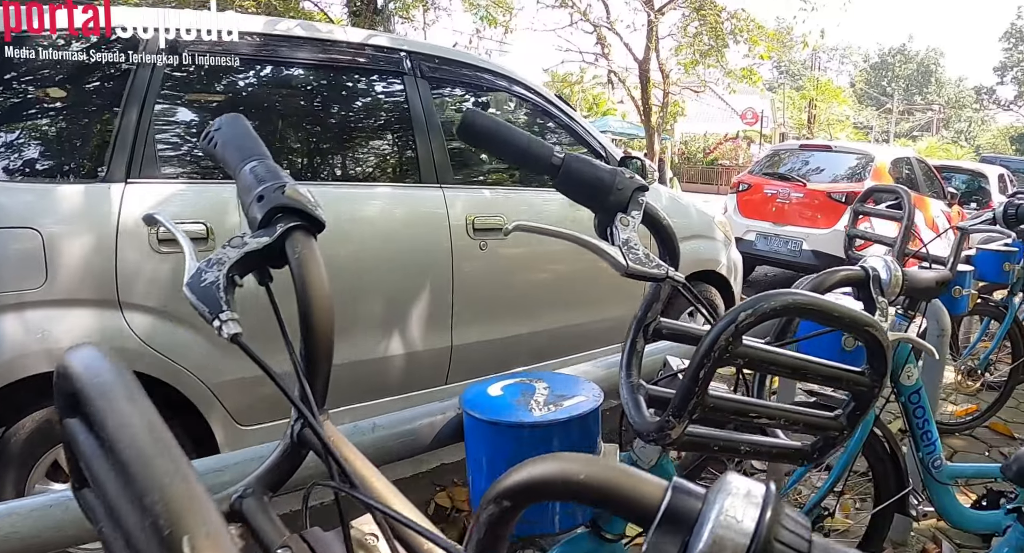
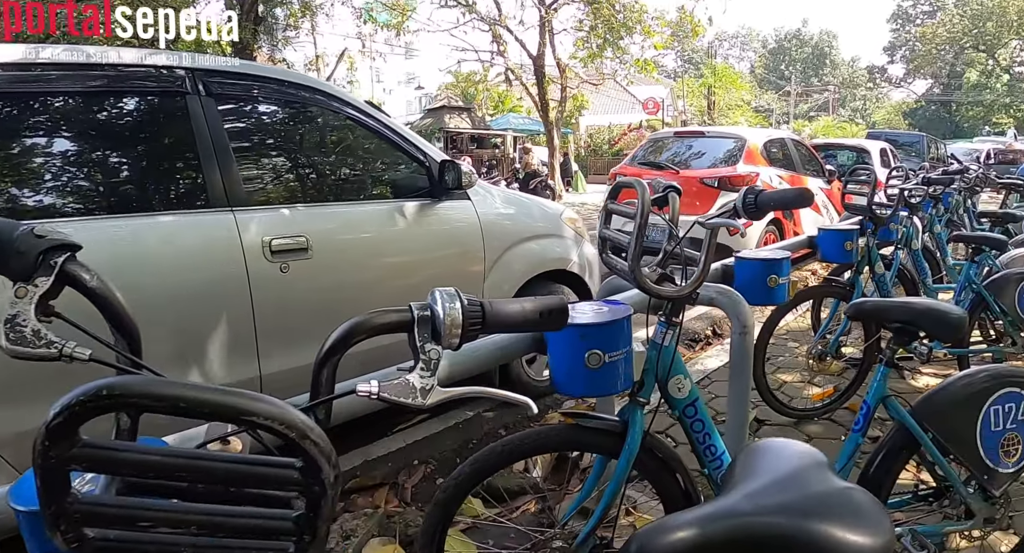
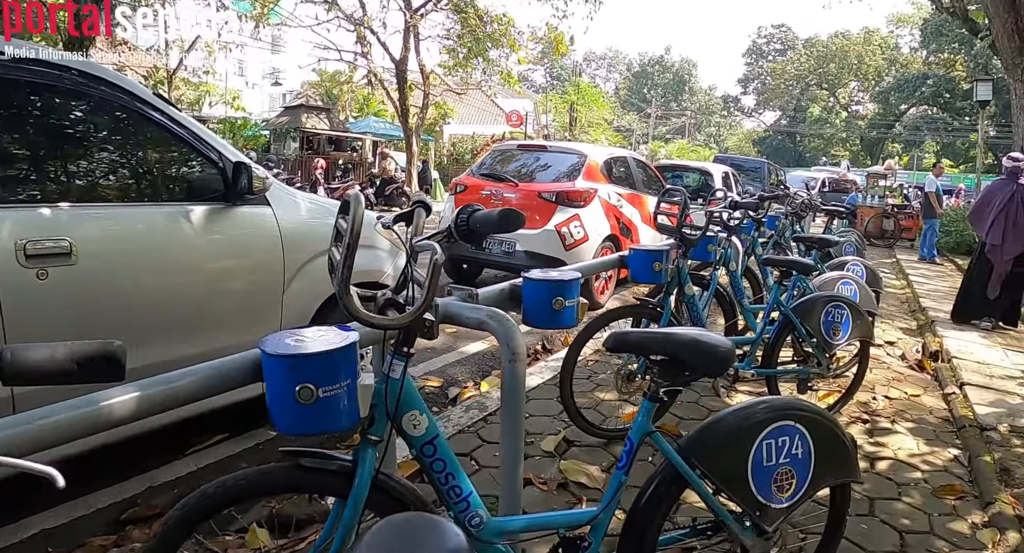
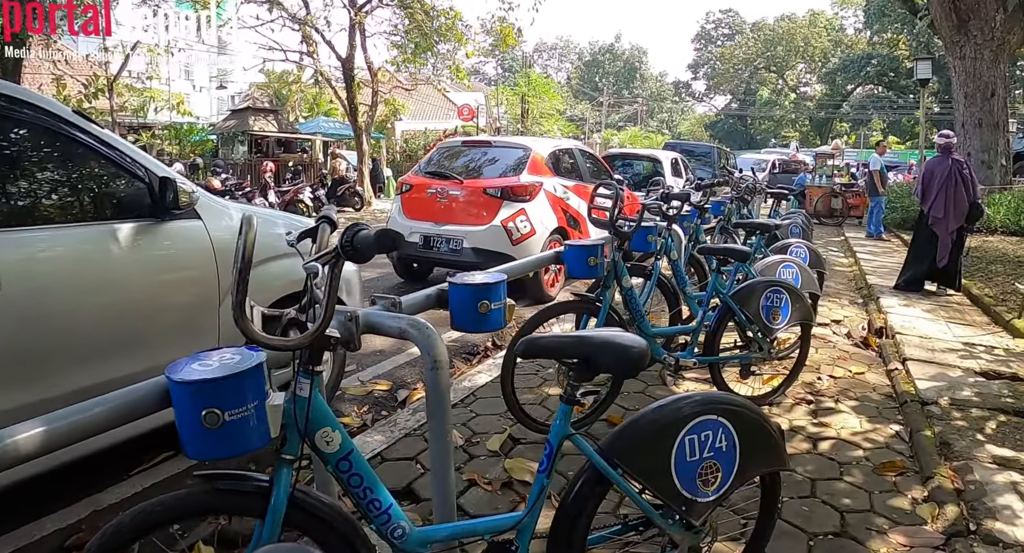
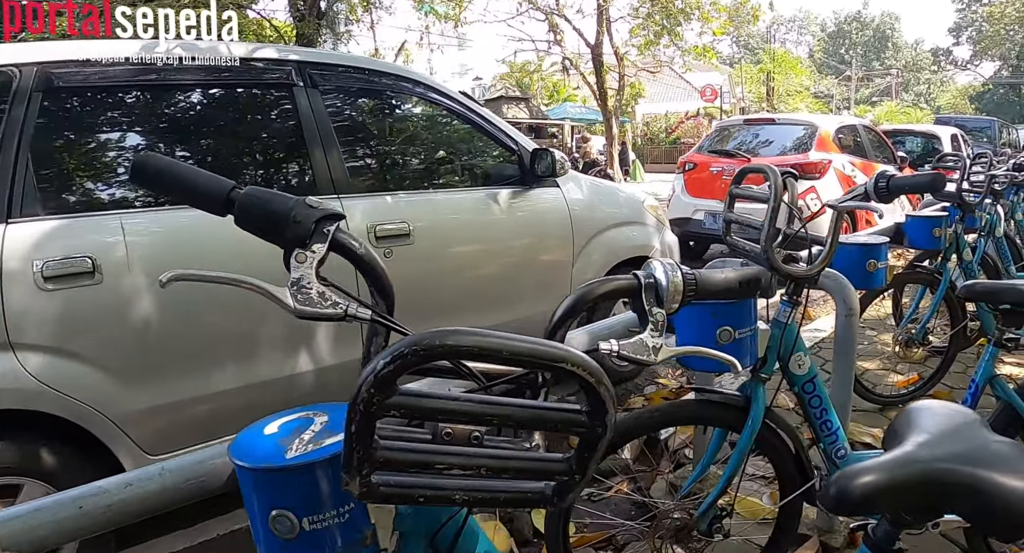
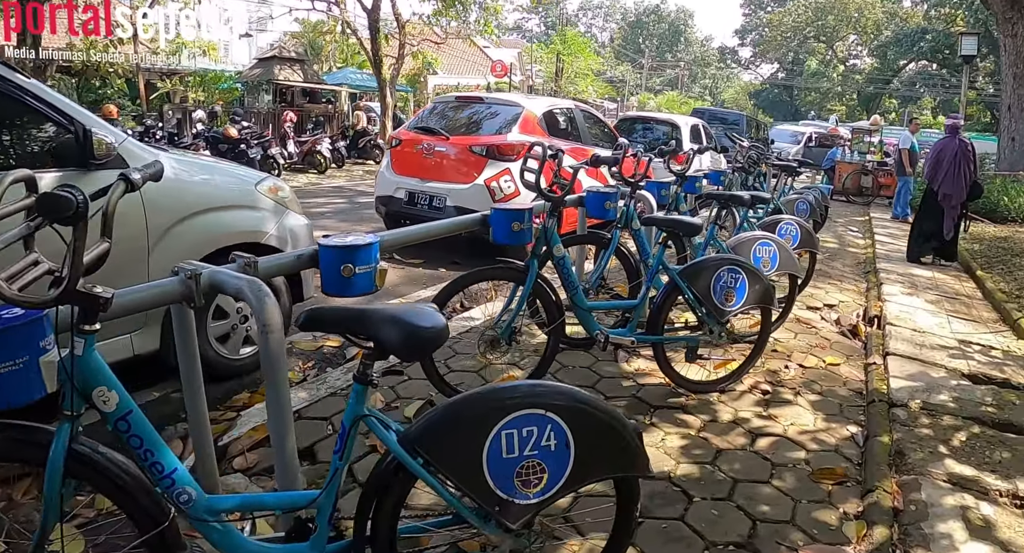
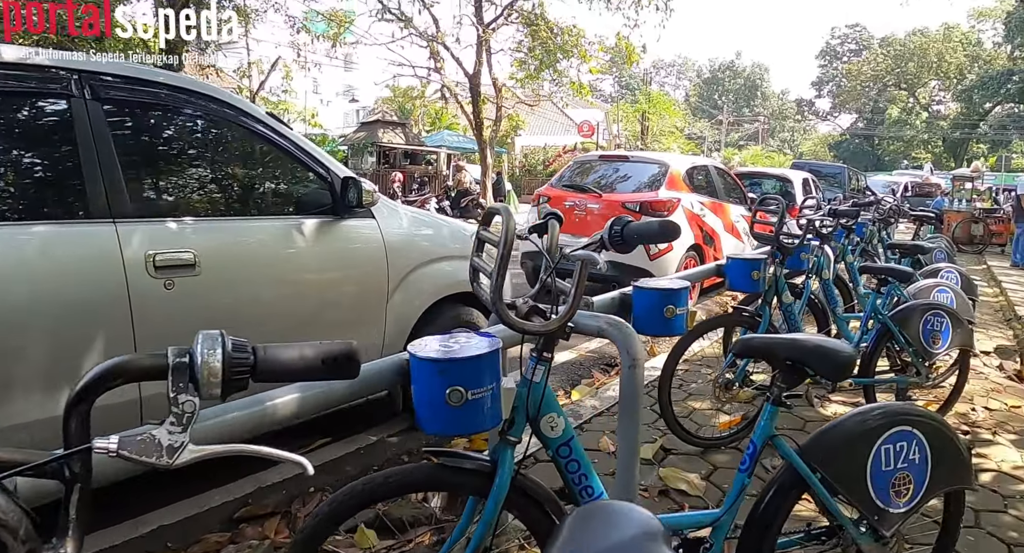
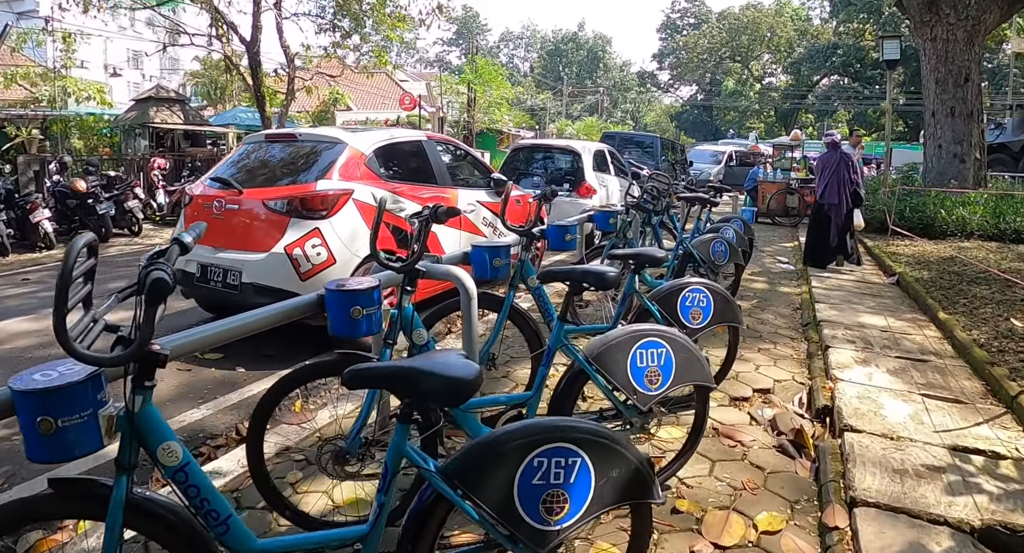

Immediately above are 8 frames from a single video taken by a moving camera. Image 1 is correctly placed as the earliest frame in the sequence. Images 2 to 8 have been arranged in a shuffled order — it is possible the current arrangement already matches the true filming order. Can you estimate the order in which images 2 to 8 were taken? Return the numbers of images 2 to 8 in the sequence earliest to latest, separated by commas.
5, 2, 7, 3, 4, 6, 8
